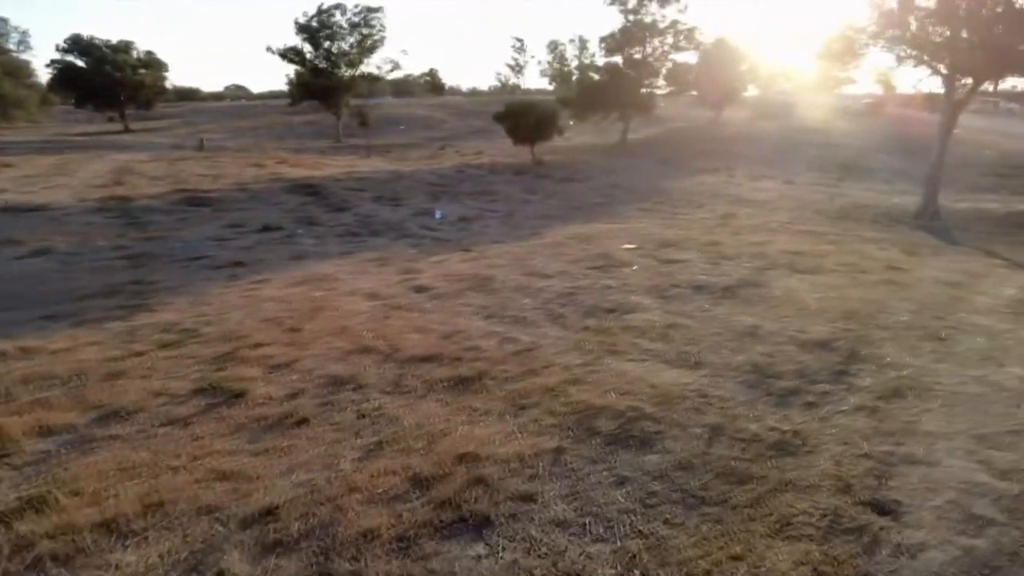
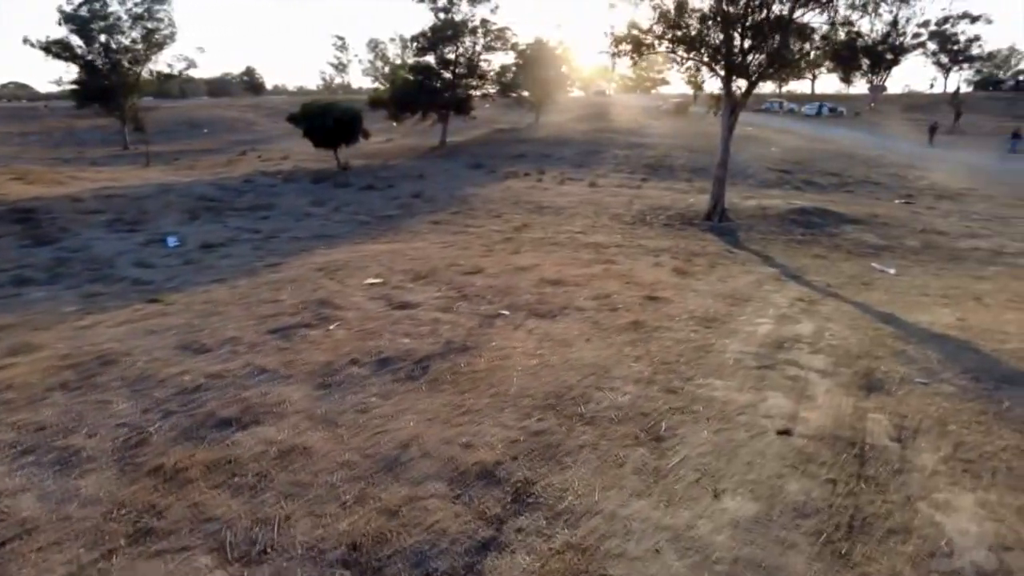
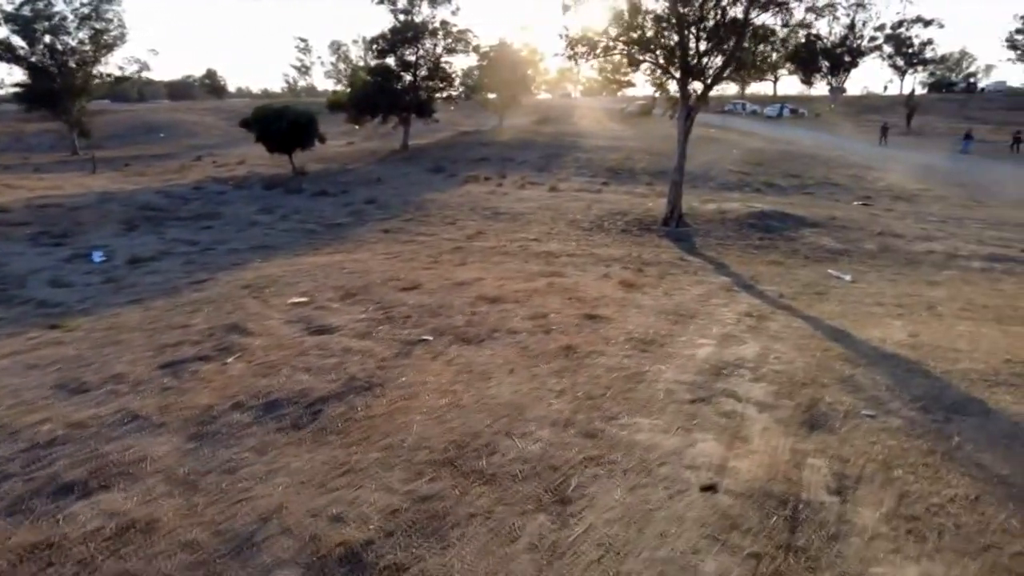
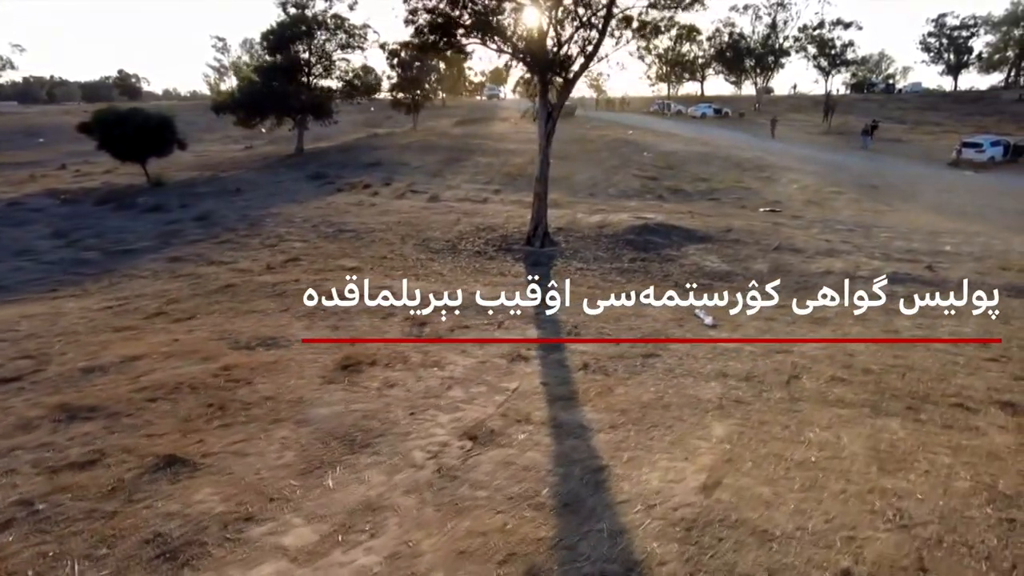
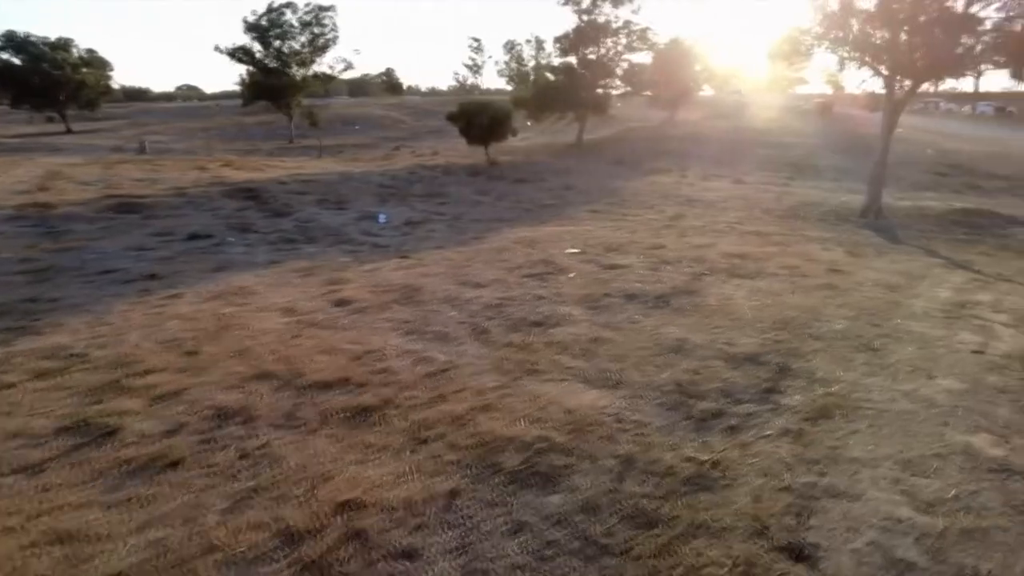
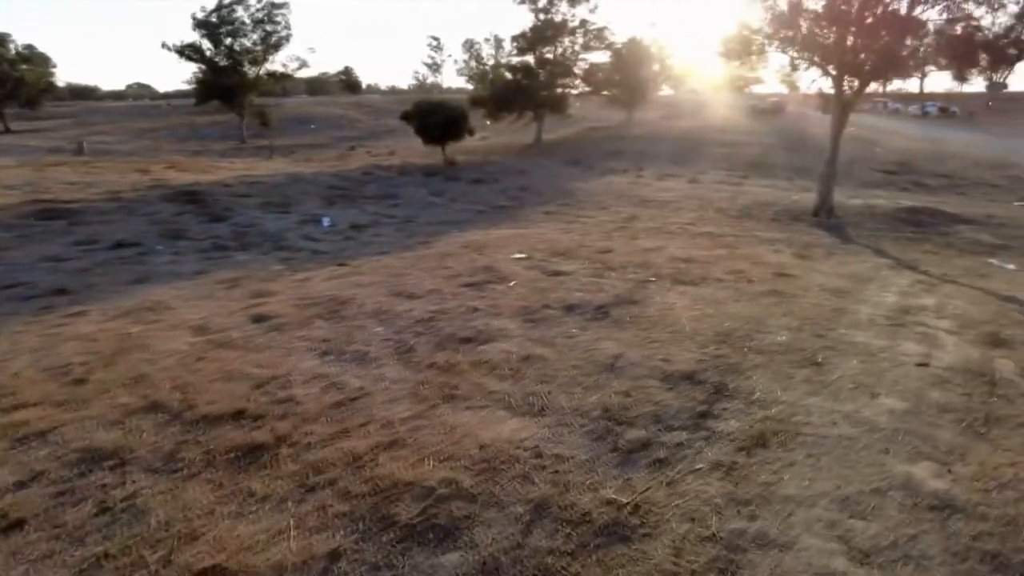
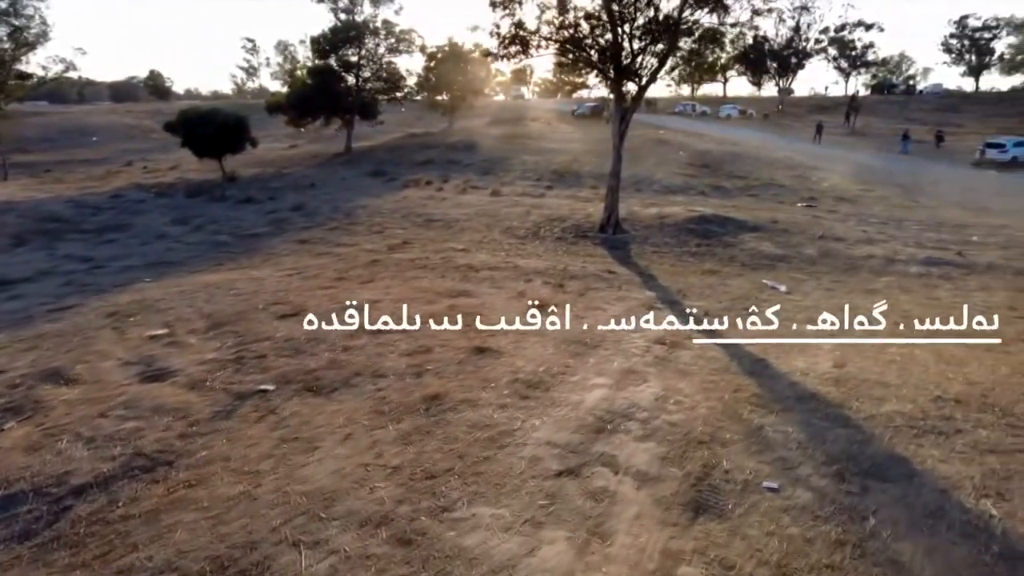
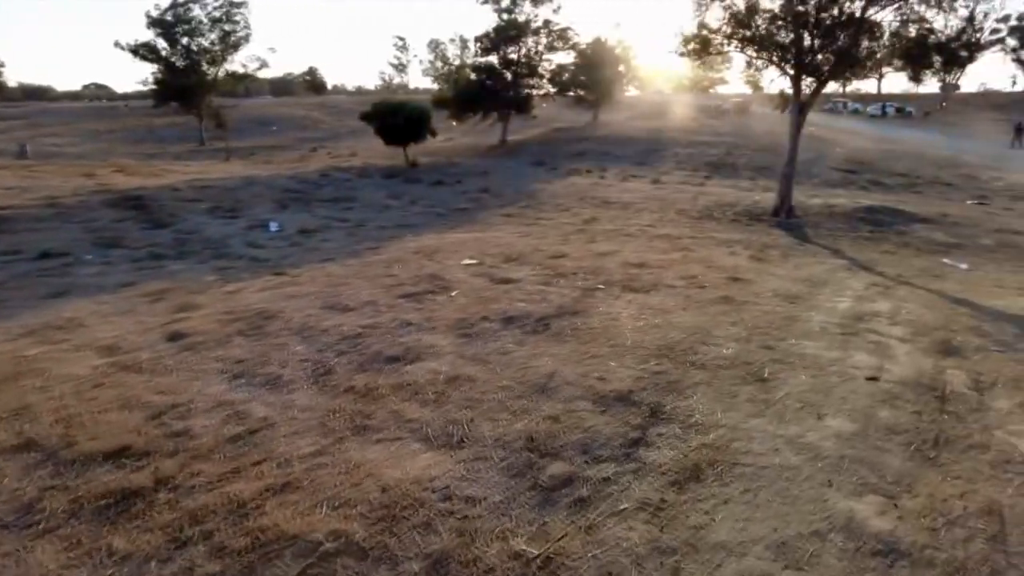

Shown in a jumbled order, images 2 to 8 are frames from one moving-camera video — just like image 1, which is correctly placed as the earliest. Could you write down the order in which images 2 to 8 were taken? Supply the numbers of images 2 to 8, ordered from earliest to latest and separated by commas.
5, 6, 8, 2, 3, 7, 4
